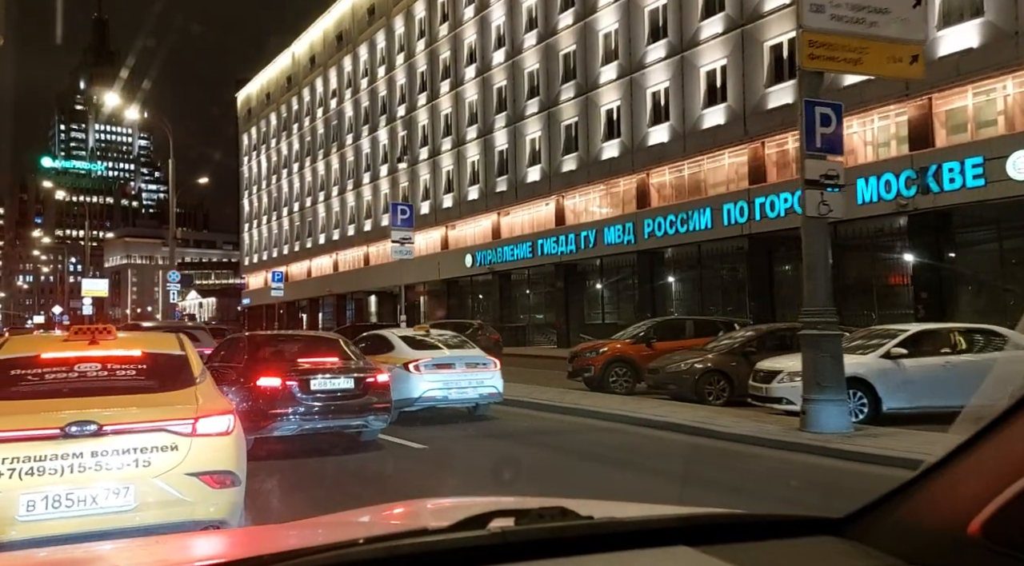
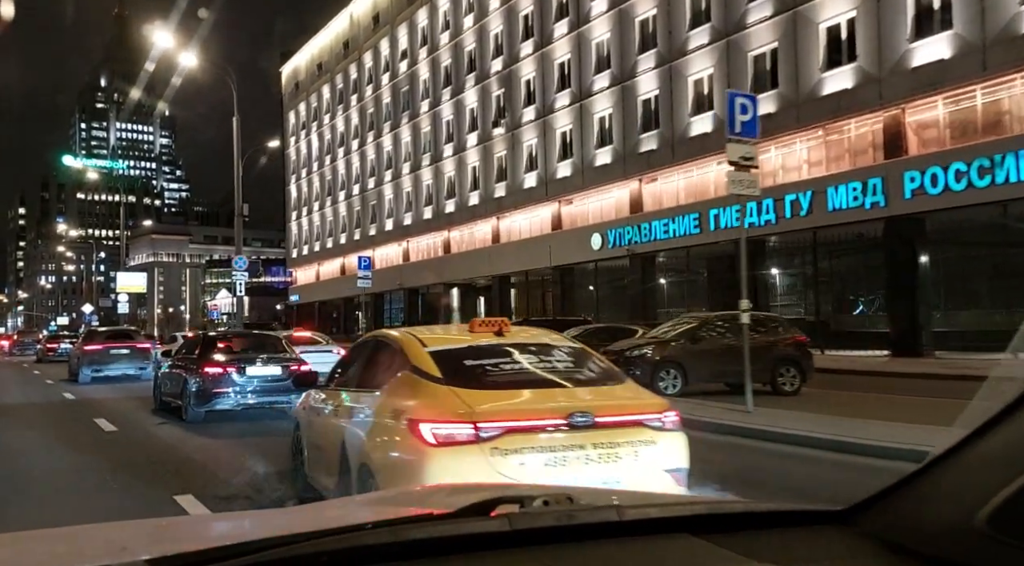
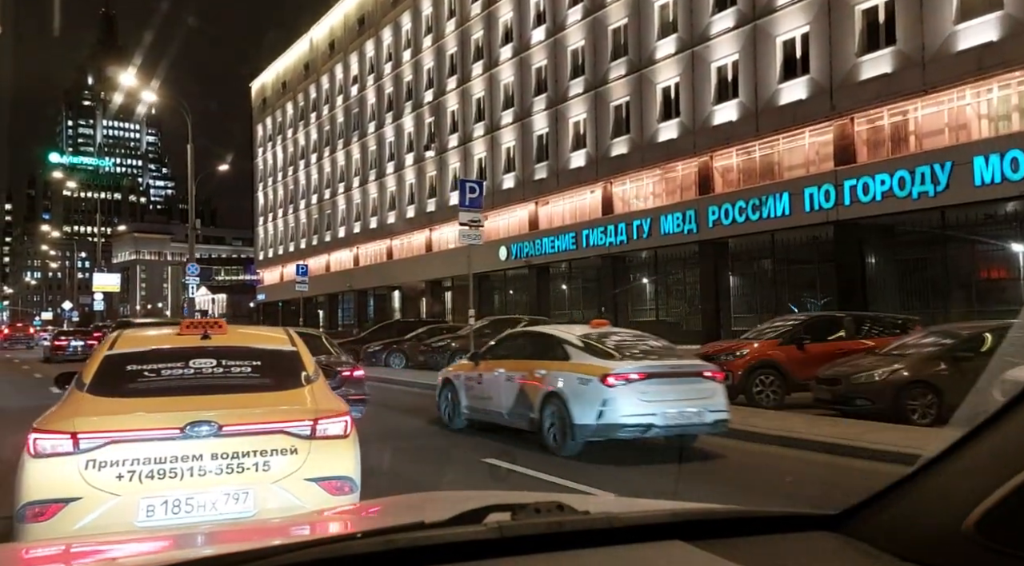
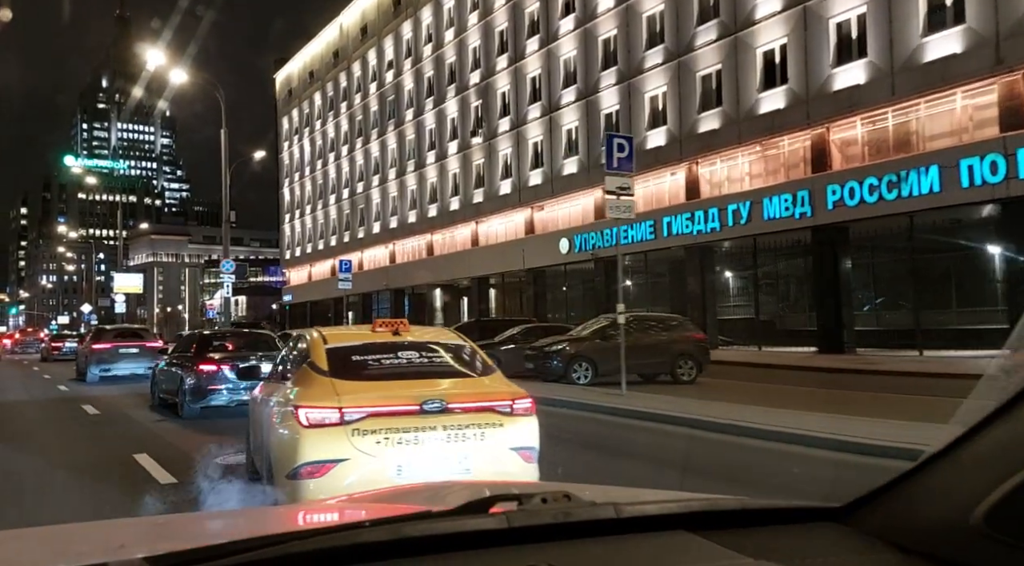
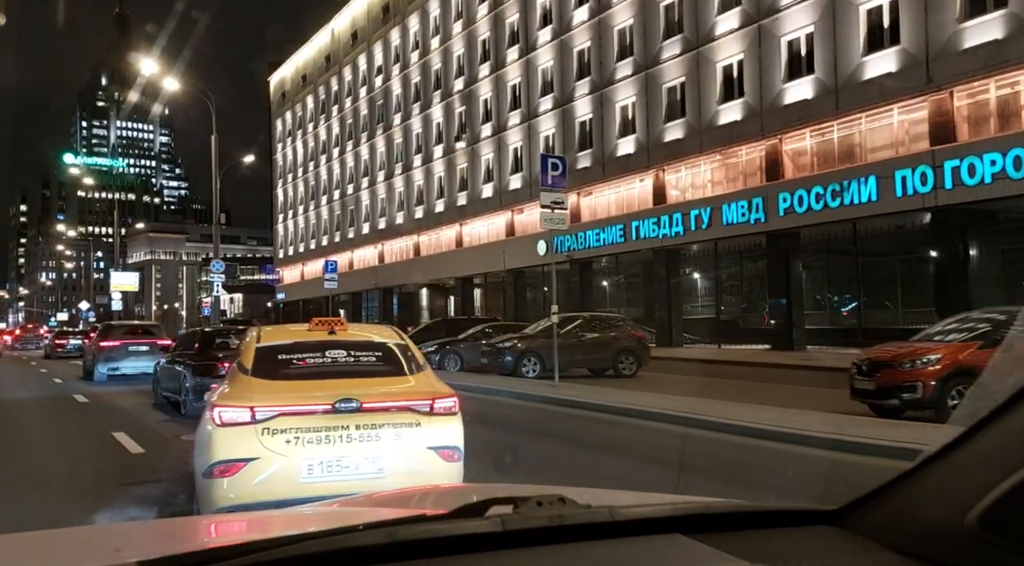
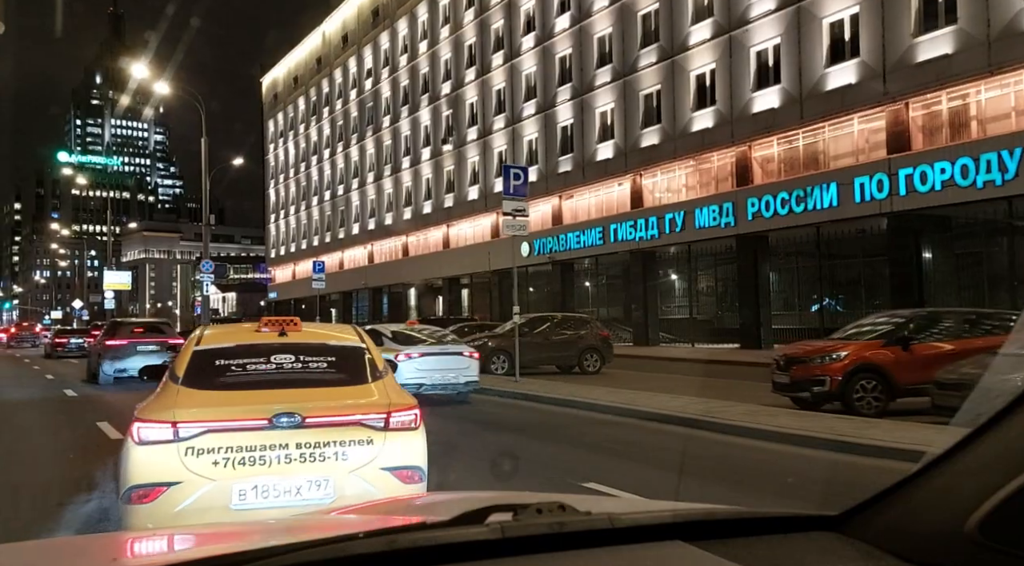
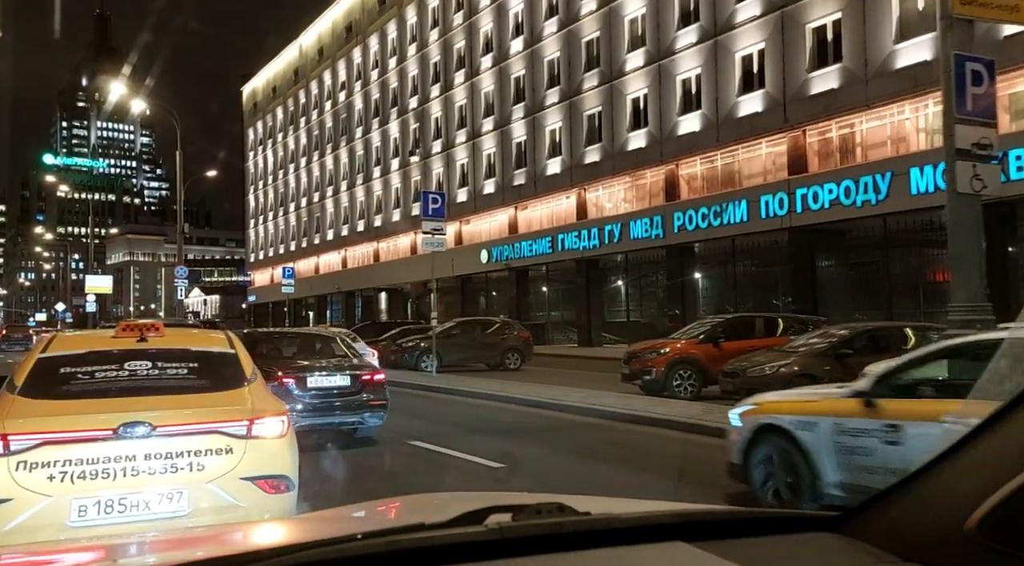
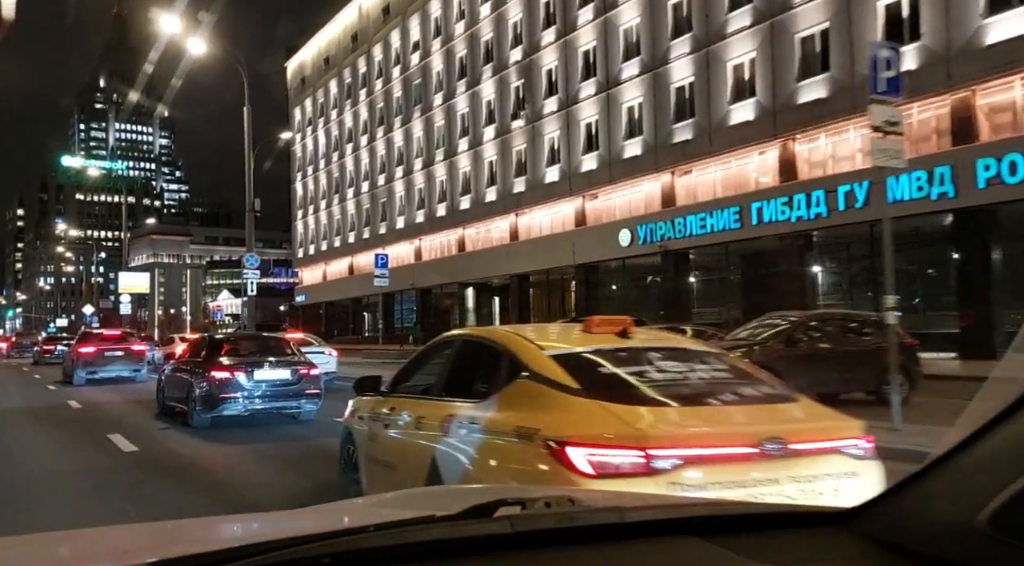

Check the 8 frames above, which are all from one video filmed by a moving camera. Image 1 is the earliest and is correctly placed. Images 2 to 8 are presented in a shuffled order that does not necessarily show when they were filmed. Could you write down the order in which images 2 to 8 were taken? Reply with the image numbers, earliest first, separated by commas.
7, 3, 6, 5, 4, 2, 8
